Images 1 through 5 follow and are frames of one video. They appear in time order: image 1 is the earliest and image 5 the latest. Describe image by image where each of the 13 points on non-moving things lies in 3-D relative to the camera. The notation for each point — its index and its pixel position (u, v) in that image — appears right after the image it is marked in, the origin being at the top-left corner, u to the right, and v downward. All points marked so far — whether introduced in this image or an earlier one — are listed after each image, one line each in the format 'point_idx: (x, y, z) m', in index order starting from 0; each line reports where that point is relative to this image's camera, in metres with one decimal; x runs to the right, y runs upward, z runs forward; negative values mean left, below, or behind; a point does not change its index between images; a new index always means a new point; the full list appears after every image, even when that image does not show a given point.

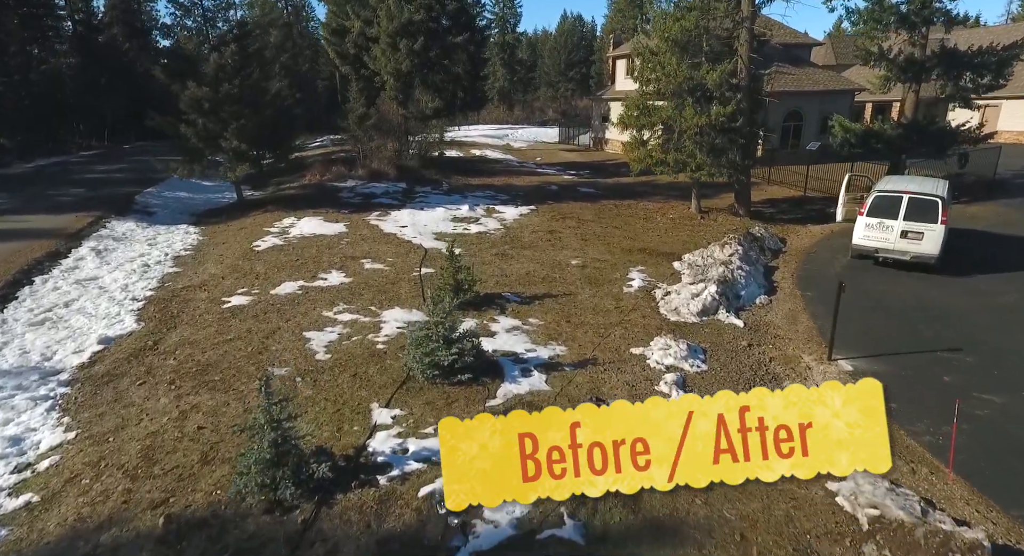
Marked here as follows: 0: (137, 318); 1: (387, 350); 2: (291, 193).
0: (-5.3, -0.6, +8.2) m
1: (-1.6, -0.9, +7.2) m
2: (-7.2, +2.8, +19.1) m
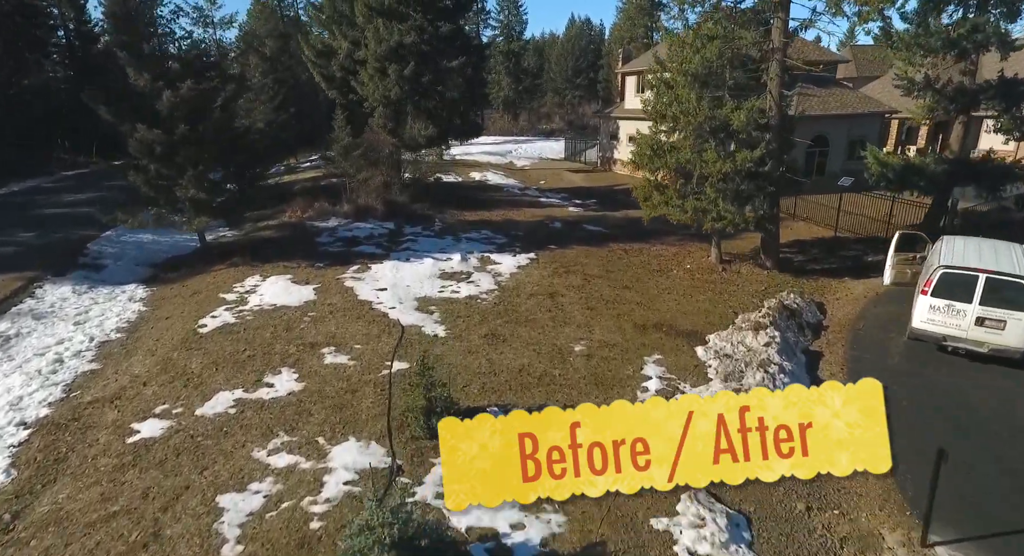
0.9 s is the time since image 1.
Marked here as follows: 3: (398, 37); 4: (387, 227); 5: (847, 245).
0: (-5.5, -2.0, +6.4) m
1: (-1.7, -2.3, +5.4) m
2: (-7.3, +1.3, +17.3) m
3: (-3.7, +7.8, +18.8) m
4: (-3.9, +1.6, +18.0) m
5: (+10.0, +1.0, +17.5) m
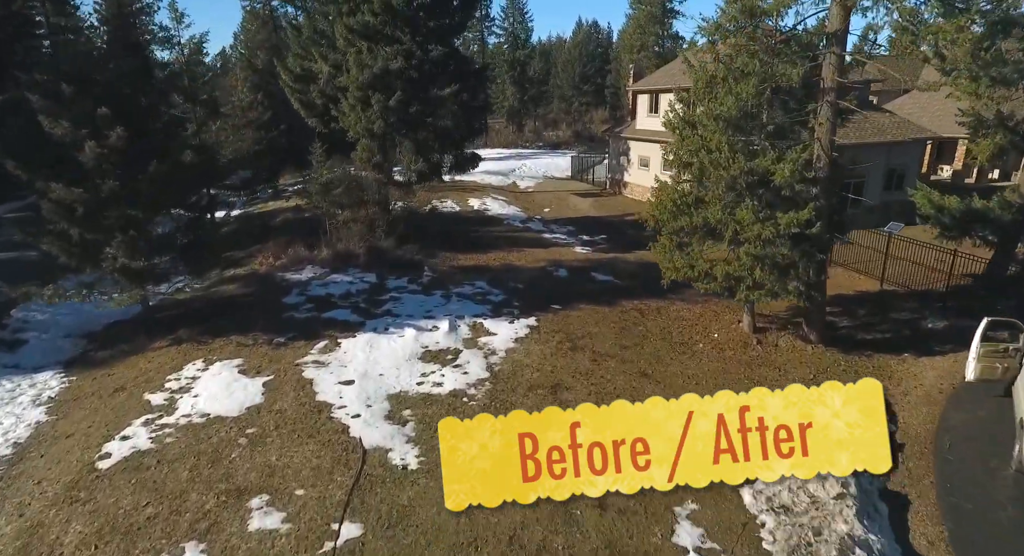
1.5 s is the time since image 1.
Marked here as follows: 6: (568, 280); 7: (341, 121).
0: (-5.7, -3.6, +4.2) m
1: (-1.9, -3.9, +3.1) m
2: (-7.3, -0.3, +15.1) m
3: (-3.7, +6.2, +16.6) m
4: (-3.9, 0.0, +15.8) m
5: (+10.0, -0.6, +15.1) m
6: (+1.6, -0.1, +16.8) m
7: (-5.2, +4.8, +17.9) m
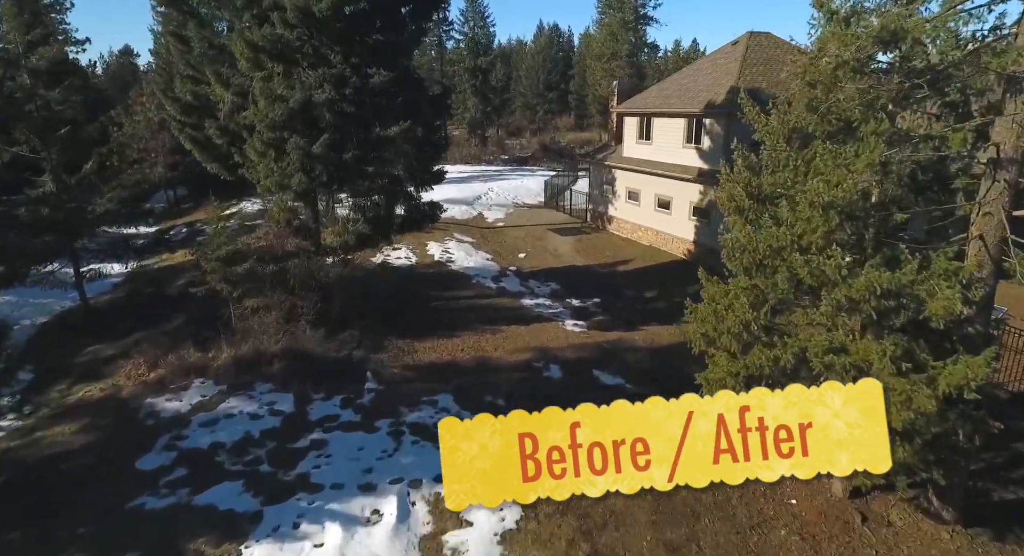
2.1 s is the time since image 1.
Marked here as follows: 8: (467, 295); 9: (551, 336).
0: (-5.3, -5.9, -0.8) m
1: (-1.5, -6.2, -1.6) m
2: (-7.7, -2.7, +10.0) m
3: (-4.3, +3.8, +11.8) m
4: (-4.3, -2.4, +11.0) m
5: (+9.5, -2.7, +11.2) m
6: (+1.1, -2.3, +12.3) m
7: (-5.9, +2.4, +13.0) m
8: (-1.3, -0.5, +17.8) m
9: (+1.1, -1.5, +15.0) m
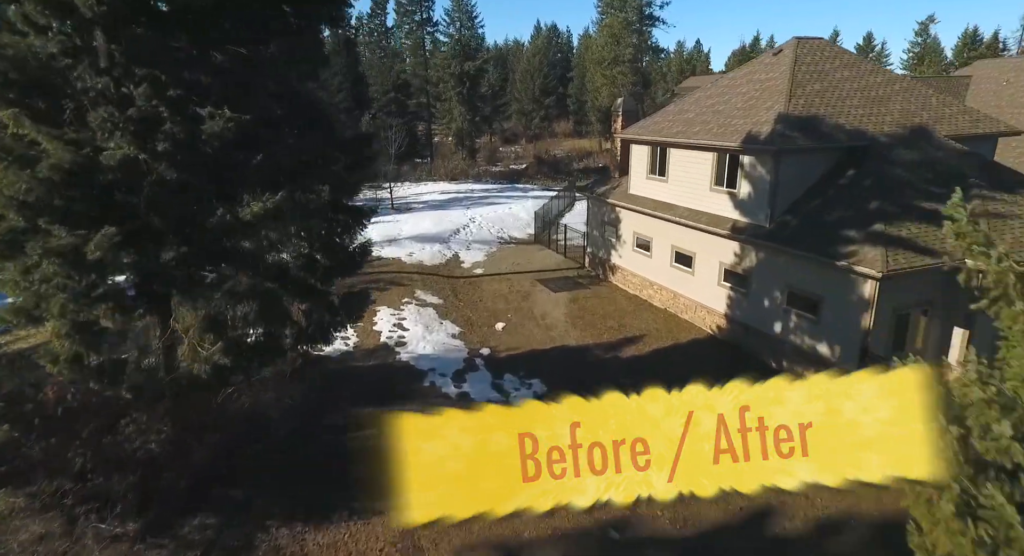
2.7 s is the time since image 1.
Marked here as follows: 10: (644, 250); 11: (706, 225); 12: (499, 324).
0: (-6.1, -8.2, -6.1) m
1: (-2.3, -8.5, -6.9) m
2: (-8.5, -5.1, +4.7) m
3: (-5.1, +1.5, +6.5) m
4: (-5.1, -4.7, +5.6) m
5: (+8.8, -5.1, +5.9) m
6: (+0.4, -4.7, +7.1) m
7: (-6.6, +0.1, +7.7) m
8: (-2.1, -2.9, +12.5) m
9: (+0.3, -3.9, +9.7) m
10: (+4.5, +1.0, +19.9) m
11: (+5.4, +1.5, +16.0) m
12: (-0.4, -1.4, +18.1) m
